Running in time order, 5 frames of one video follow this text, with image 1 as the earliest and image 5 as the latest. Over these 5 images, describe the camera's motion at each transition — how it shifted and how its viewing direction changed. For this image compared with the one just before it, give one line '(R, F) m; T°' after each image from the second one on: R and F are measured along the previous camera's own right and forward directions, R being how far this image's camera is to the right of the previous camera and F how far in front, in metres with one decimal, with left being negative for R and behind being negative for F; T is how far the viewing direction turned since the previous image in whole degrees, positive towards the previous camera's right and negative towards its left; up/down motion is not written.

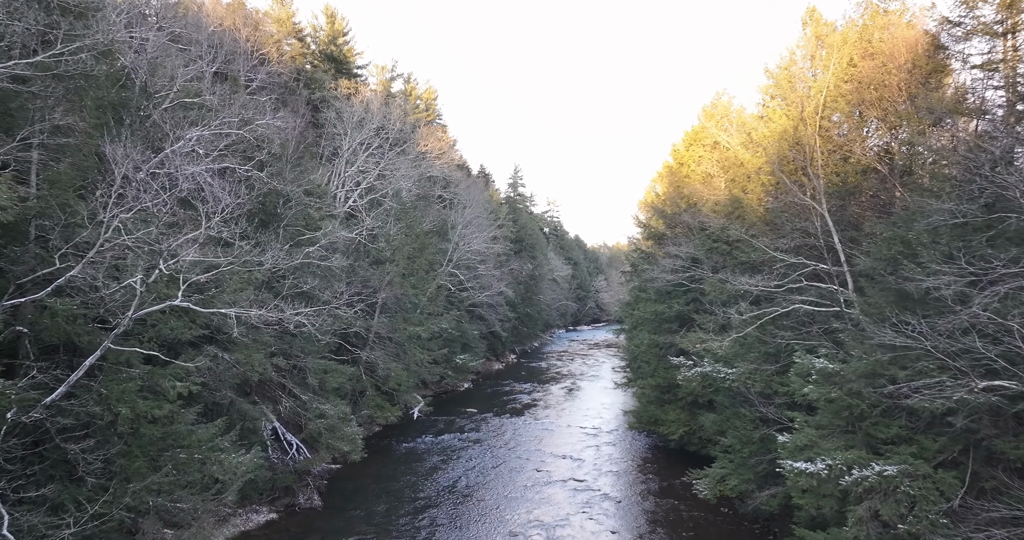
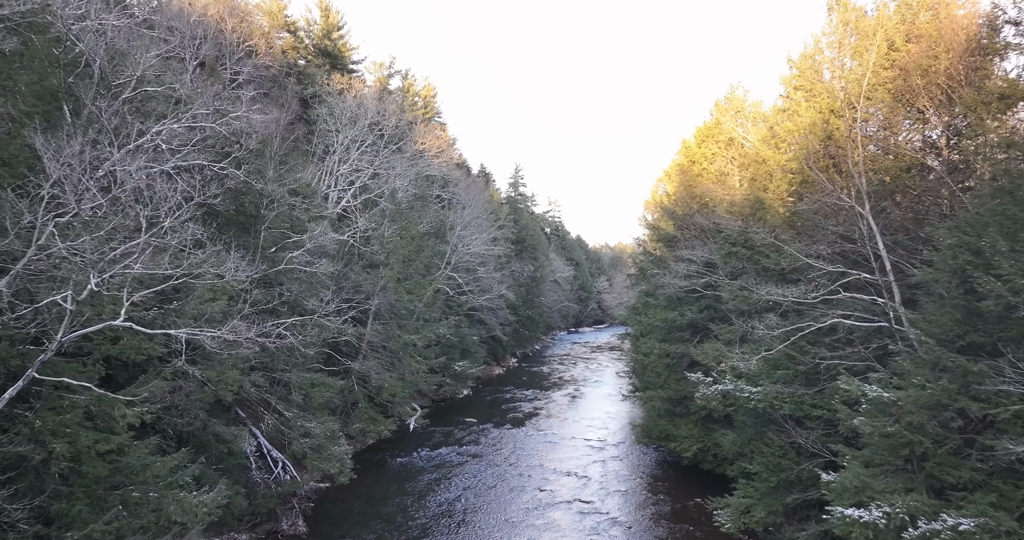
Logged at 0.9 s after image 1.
(0.0, +1.2) m; 0°
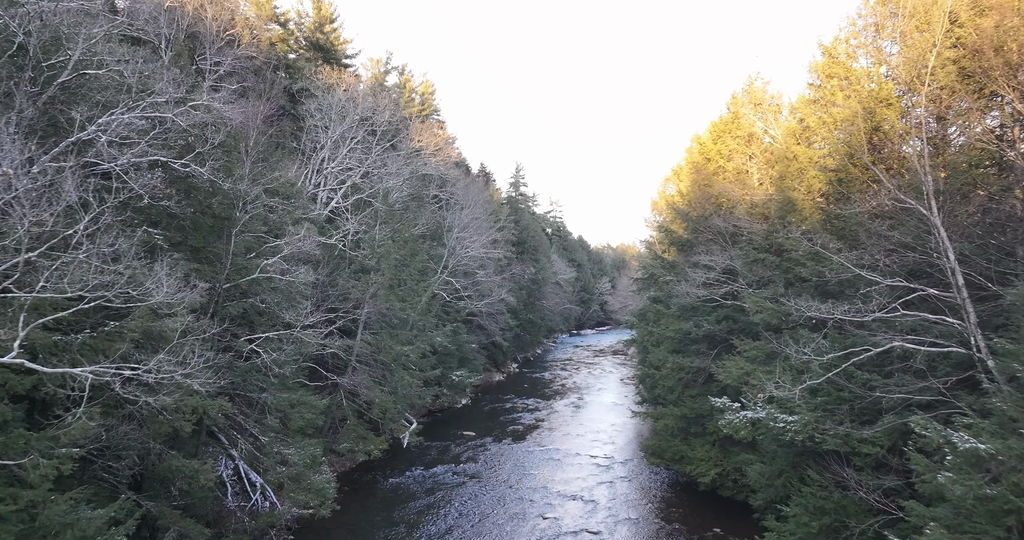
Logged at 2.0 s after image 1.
(0.0, +1.4) m; 0°
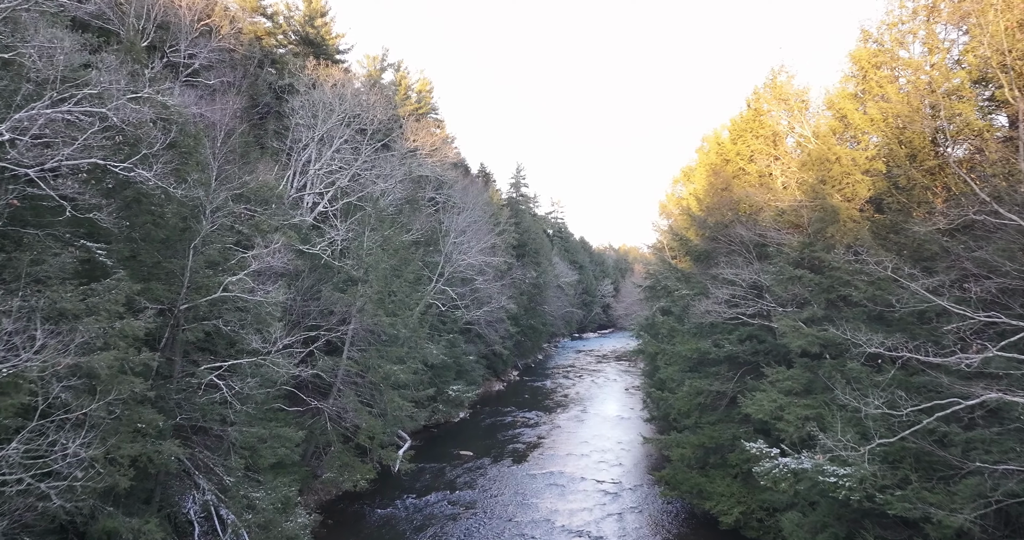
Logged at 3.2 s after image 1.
(0.0, +1.6) m; 0°
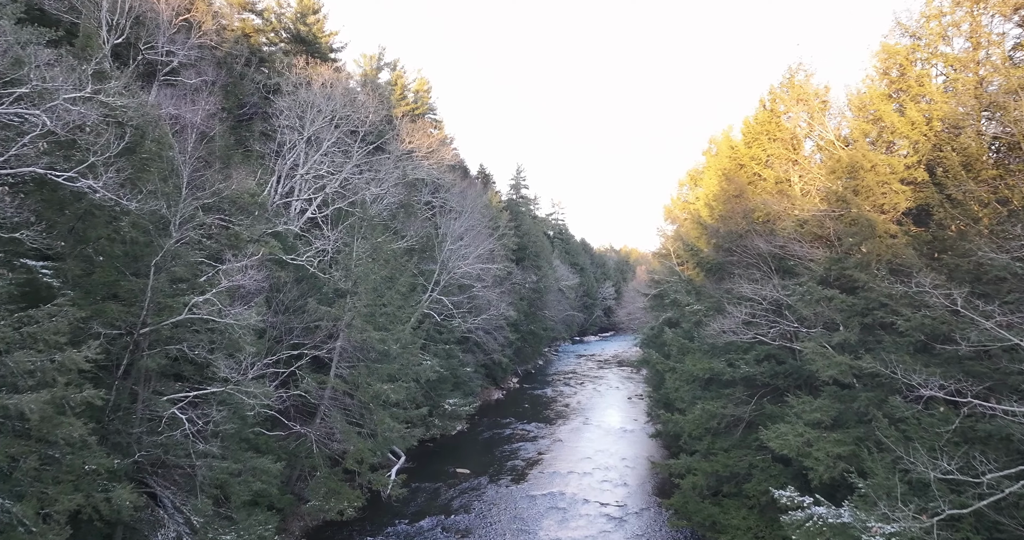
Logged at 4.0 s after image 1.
(+0.1, +1.1) m; 0°
